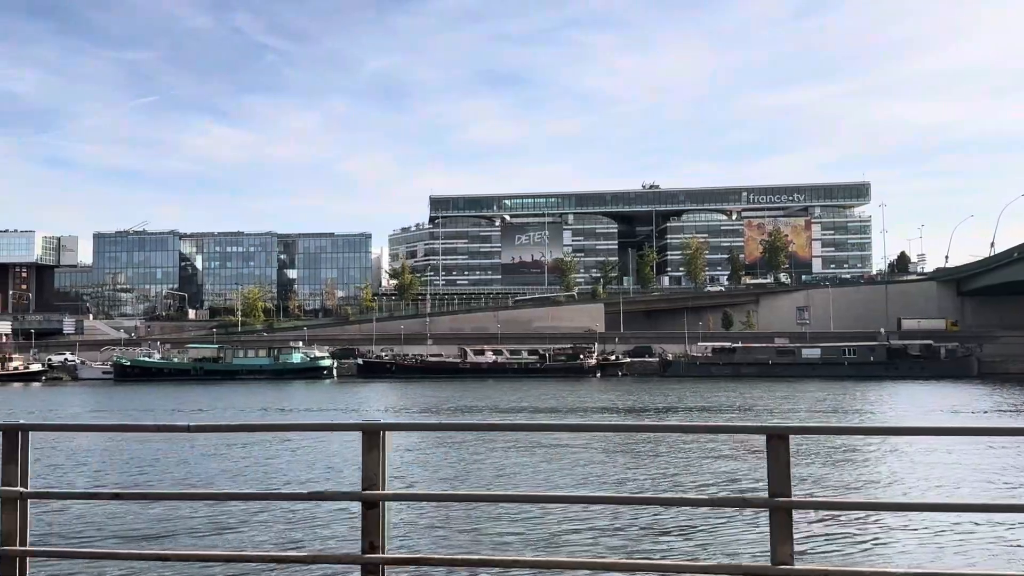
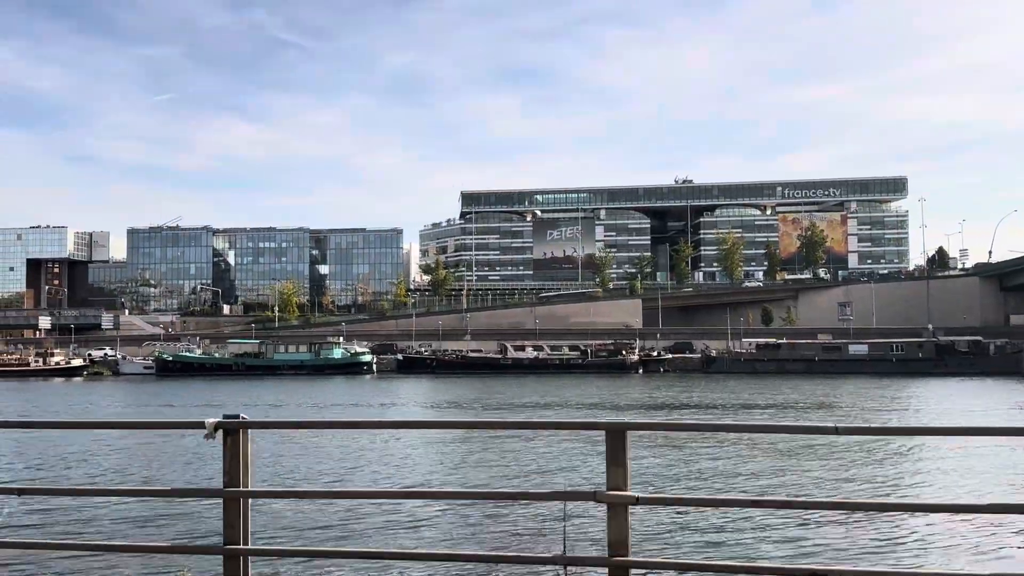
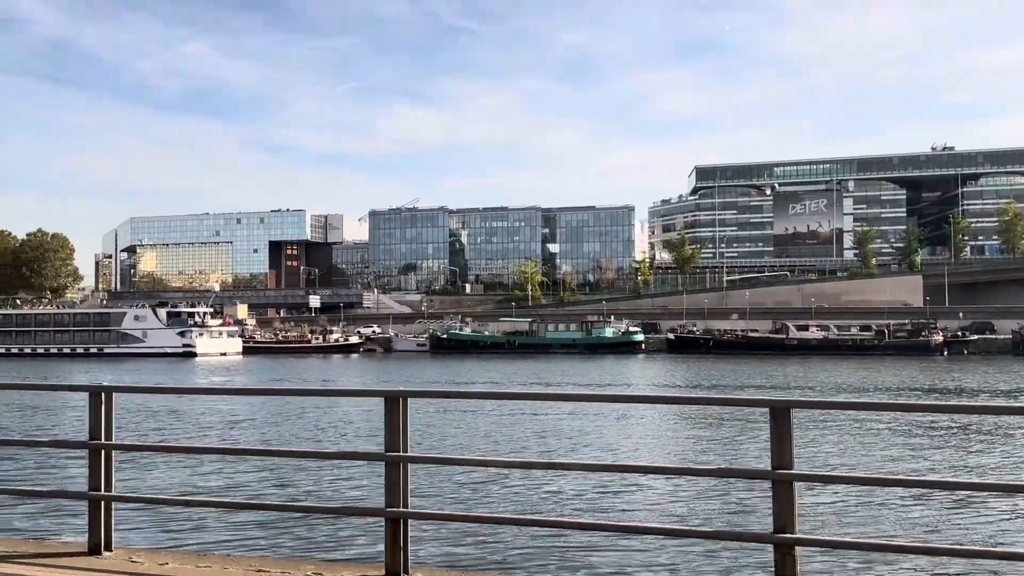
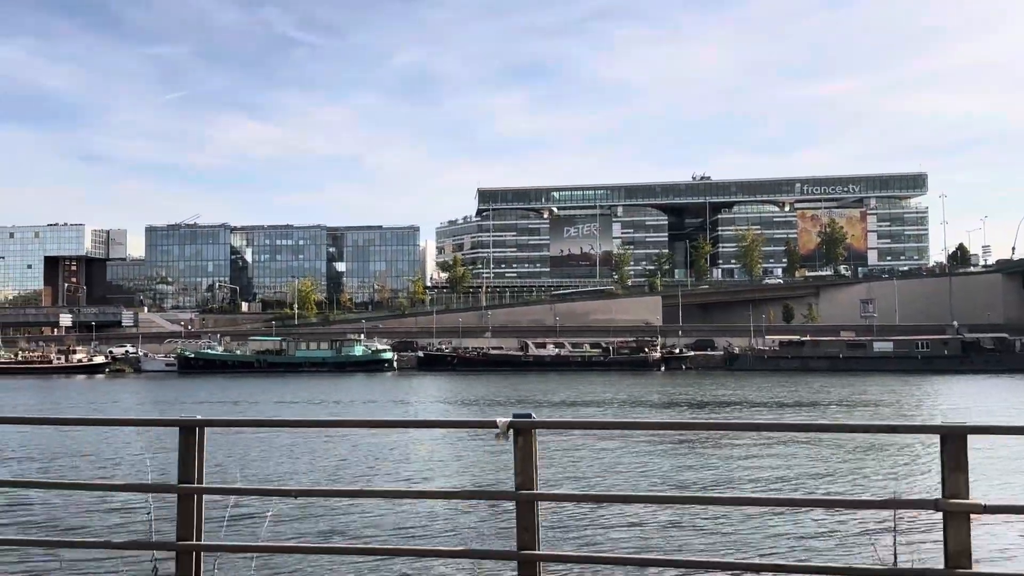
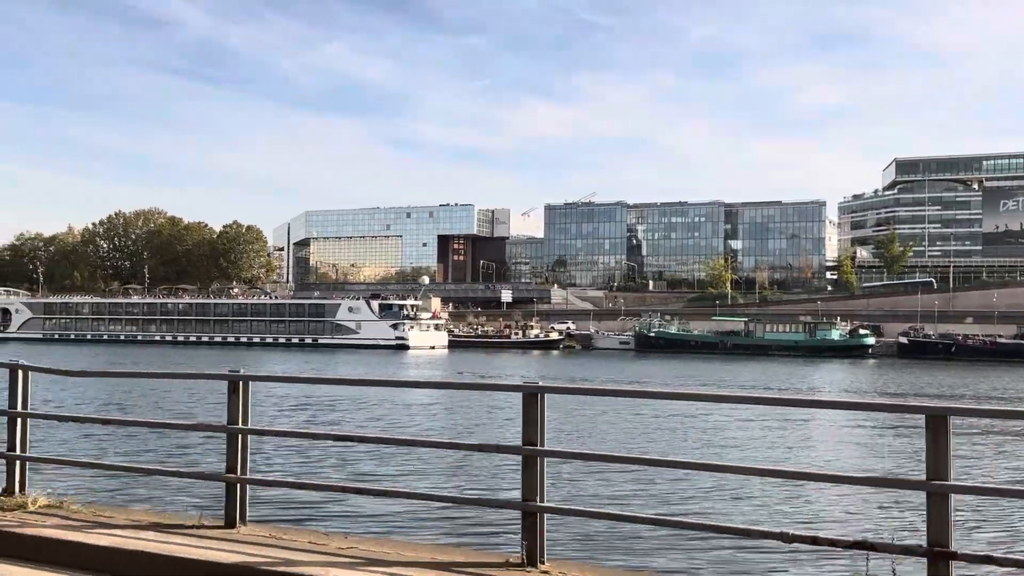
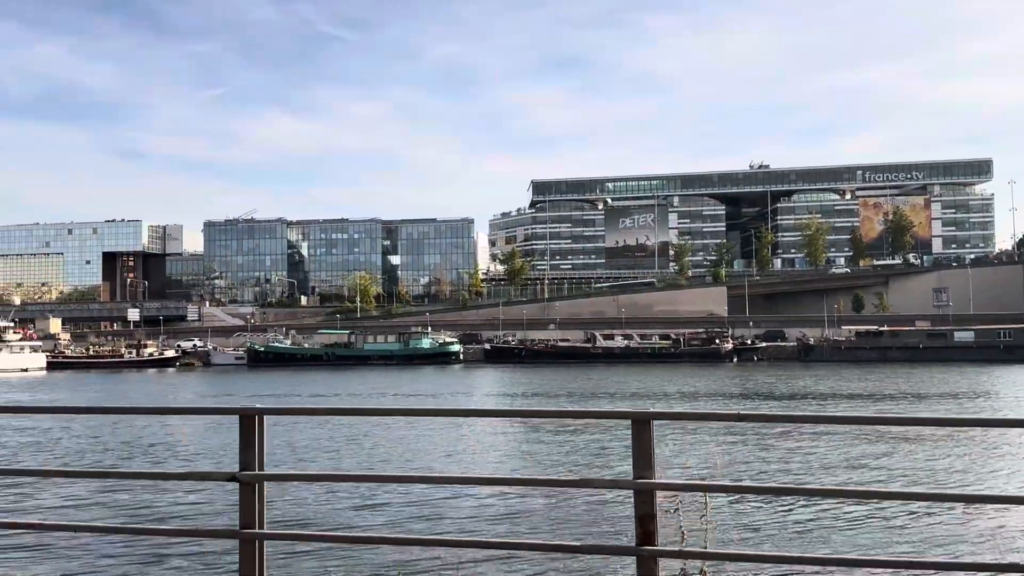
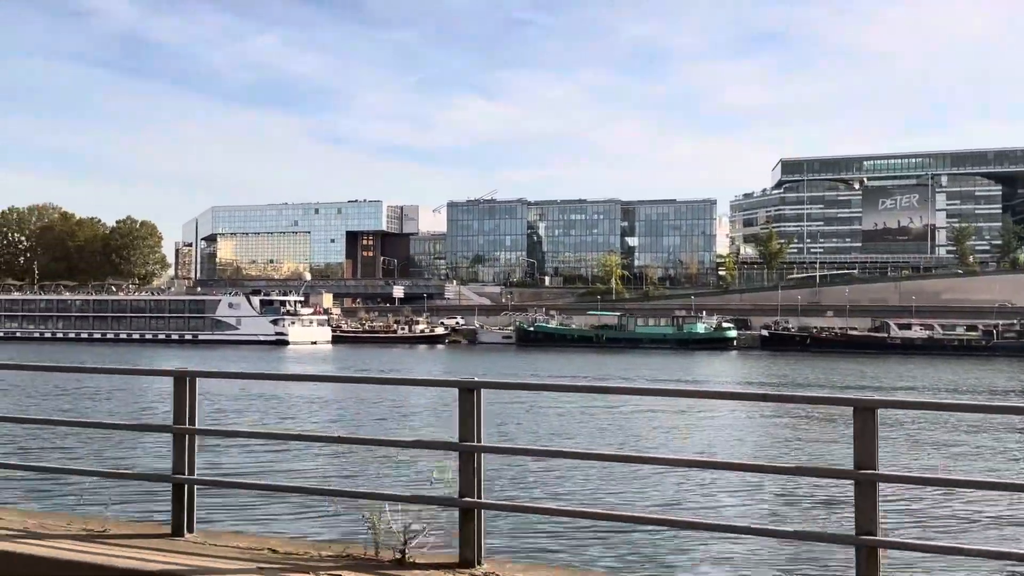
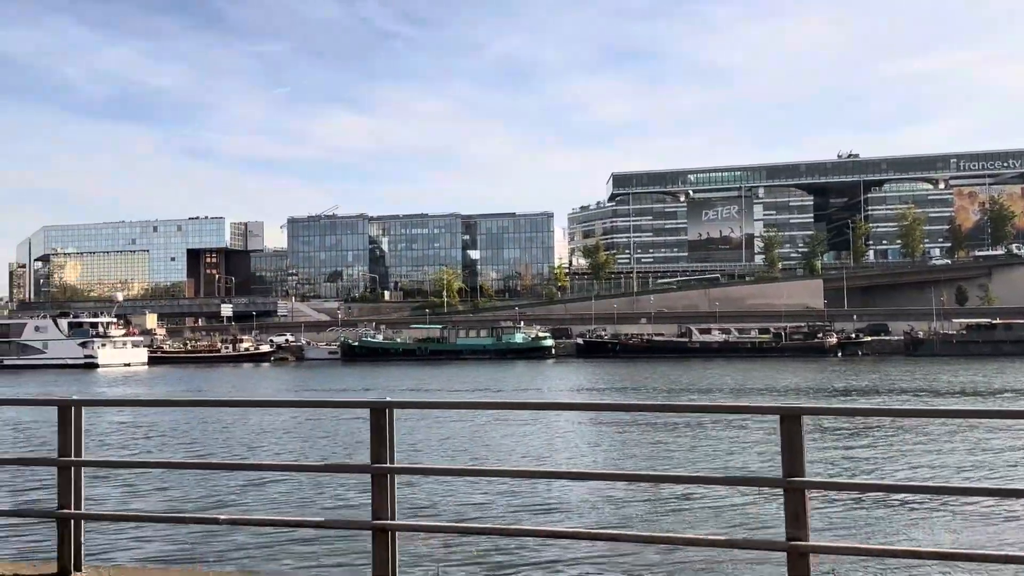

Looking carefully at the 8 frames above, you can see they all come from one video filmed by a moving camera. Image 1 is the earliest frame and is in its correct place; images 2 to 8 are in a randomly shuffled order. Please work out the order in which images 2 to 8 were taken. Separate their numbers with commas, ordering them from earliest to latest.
2, 4, 6, 8, 3, 7, 5
